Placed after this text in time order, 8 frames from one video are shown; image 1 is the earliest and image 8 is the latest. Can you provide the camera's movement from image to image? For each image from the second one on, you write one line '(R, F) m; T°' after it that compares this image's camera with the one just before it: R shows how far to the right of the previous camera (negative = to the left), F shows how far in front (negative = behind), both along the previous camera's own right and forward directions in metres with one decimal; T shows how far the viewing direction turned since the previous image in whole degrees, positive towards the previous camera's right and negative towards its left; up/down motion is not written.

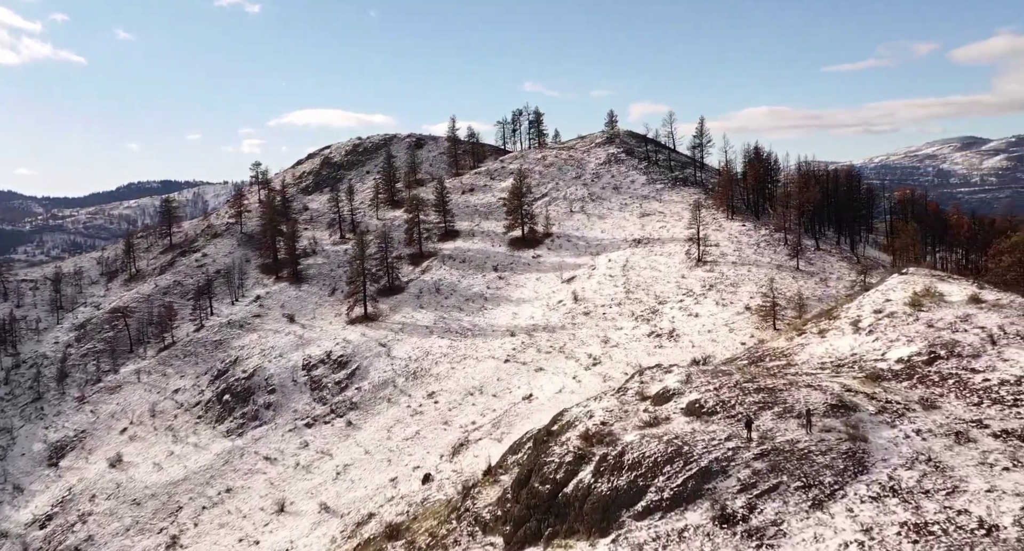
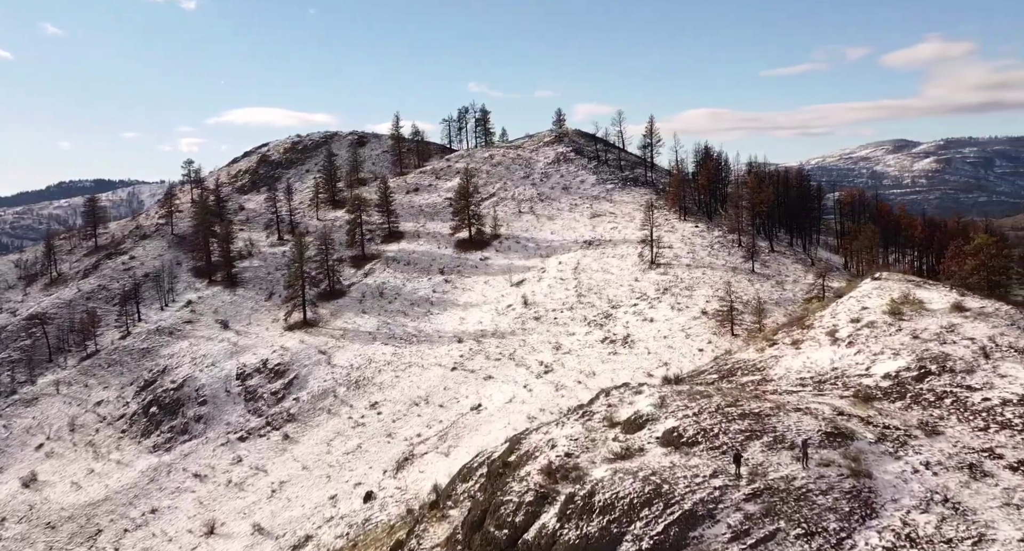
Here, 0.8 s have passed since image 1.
(-0.1, +3.6) m; +4°
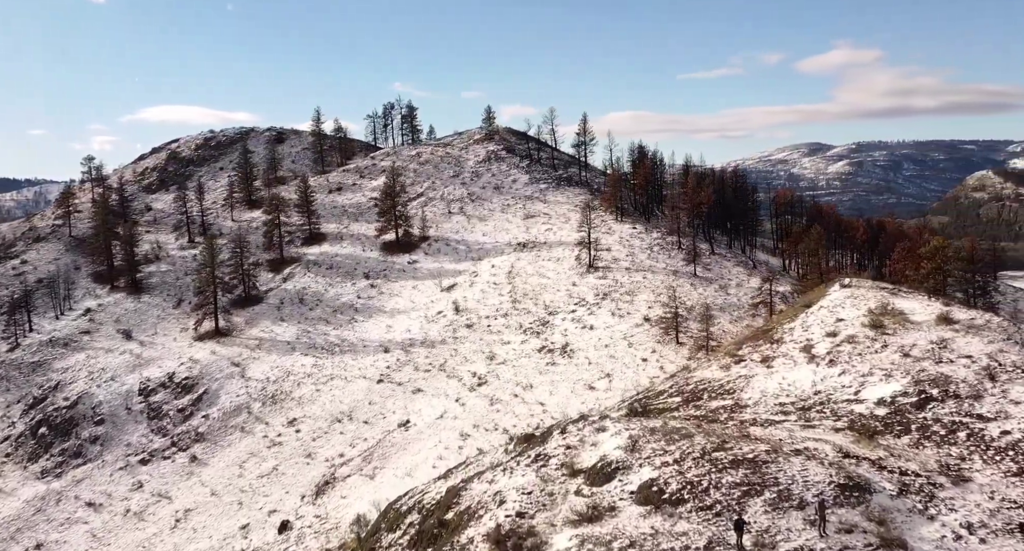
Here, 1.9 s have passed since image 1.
(-0.2, +4.9) m; +5°
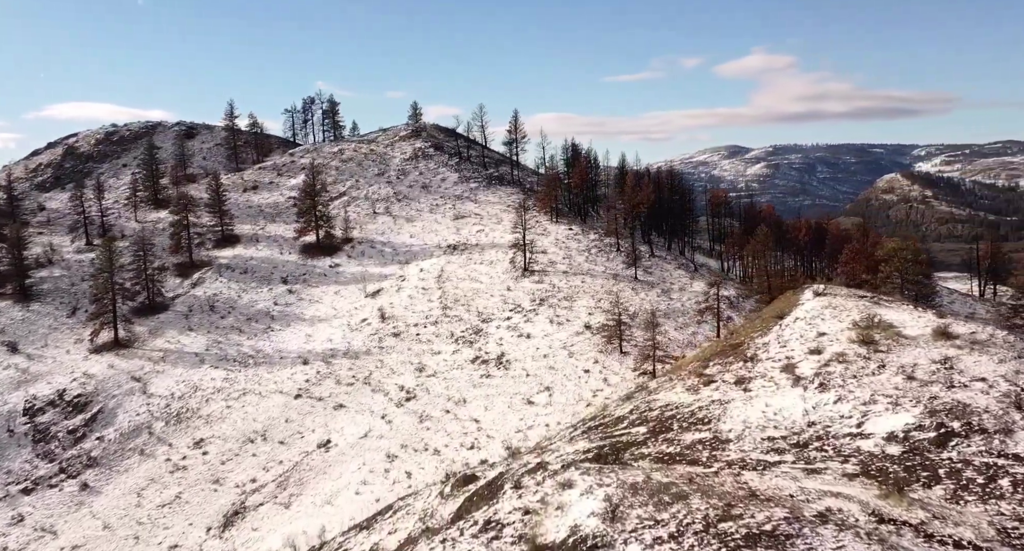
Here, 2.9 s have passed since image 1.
(-0.3, +5.0) m; +5°
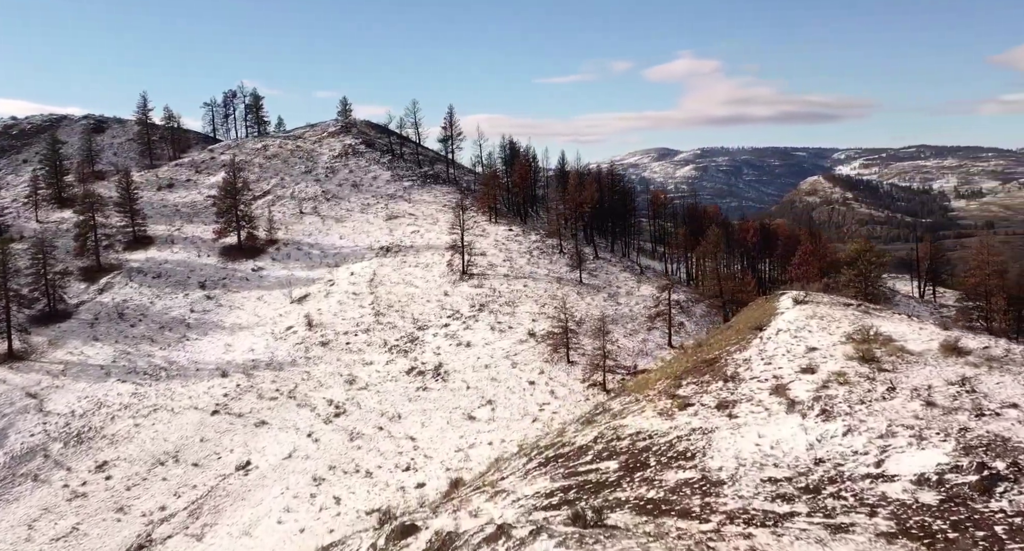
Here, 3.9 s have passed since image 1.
(-0.4, +4.4) m; +5°
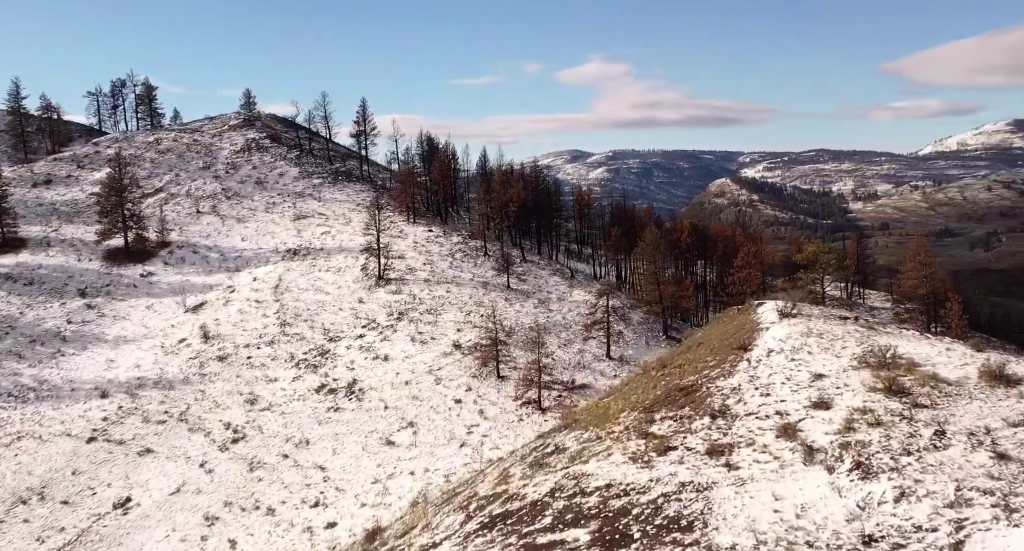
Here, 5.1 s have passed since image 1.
(-0.5, +5.6) m; +6°
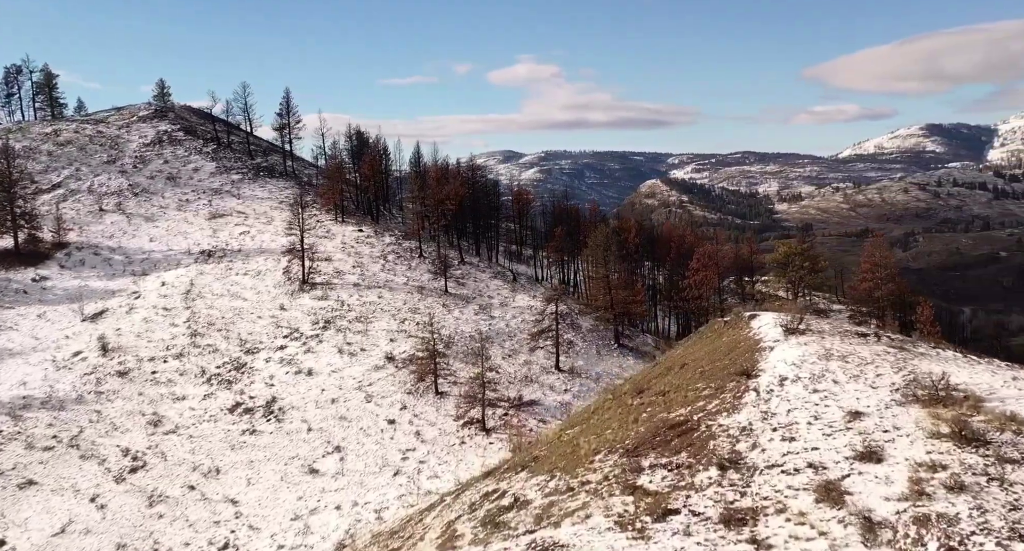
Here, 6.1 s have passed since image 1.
(-0.3, +5.0) m; +5°
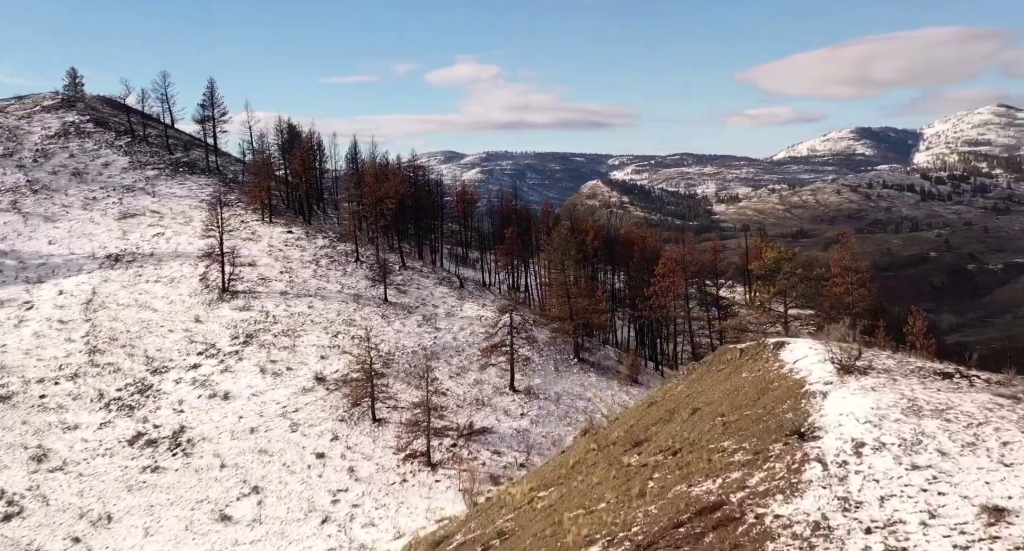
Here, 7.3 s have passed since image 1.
(-0.3, +5.8) m; +4°
